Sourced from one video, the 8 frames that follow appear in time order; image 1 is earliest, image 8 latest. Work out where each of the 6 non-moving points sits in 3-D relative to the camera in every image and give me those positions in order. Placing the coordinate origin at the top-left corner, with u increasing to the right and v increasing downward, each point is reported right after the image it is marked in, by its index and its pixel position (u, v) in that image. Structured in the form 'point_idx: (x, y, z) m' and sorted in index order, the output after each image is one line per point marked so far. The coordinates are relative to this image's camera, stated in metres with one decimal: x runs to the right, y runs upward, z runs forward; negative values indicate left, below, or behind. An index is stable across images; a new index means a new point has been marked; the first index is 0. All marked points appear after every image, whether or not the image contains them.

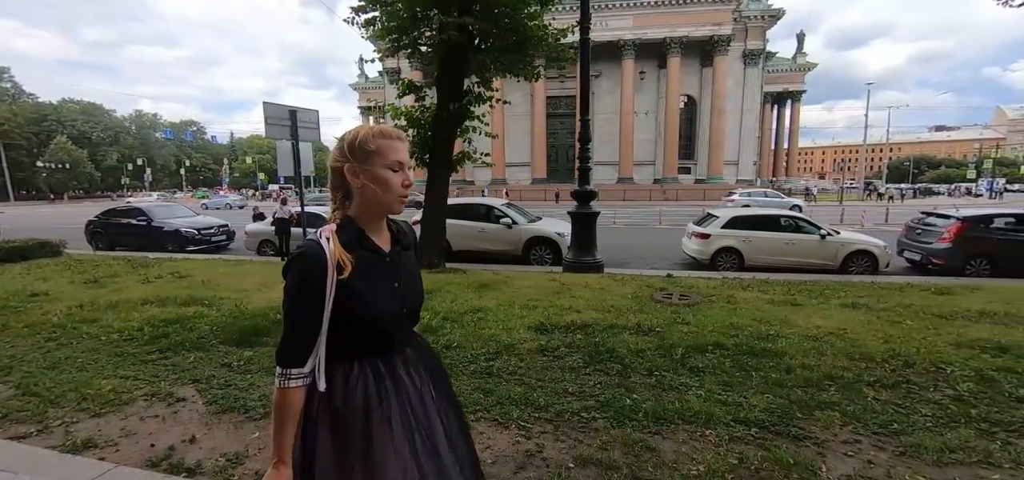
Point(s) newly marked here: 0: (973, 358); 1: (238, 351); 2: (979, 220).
0: (+4.4, -1.1, +4.4) m
1: (-2.9, -1.2, +5.0) m
2: (+9.7, +0.4, +9.6) m
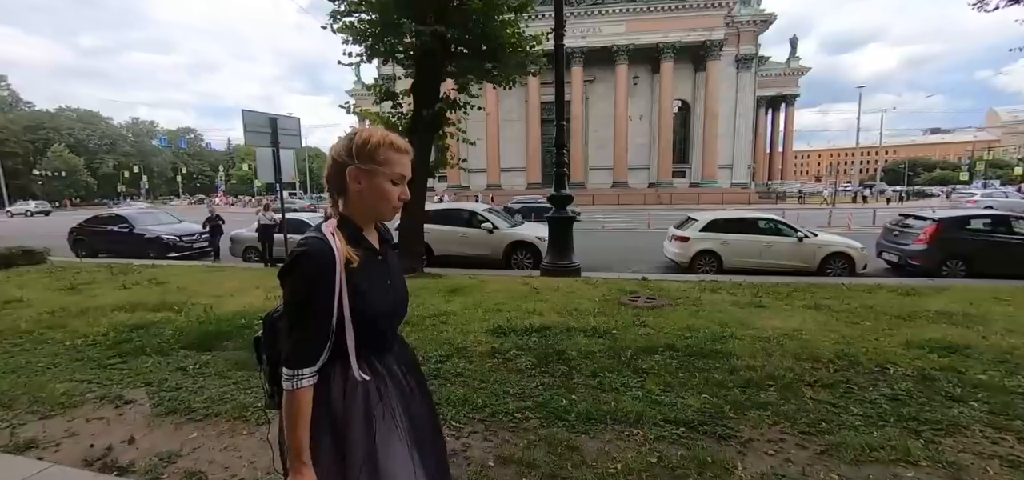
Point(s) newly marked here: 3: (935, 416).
0: (+3.9, -1.1, +4.5) m
1: (-3.4, -1.2, +5.1) m
2: (+9.2, +0.4, +9.6) m
3: (+3.1, -1.3, +3.4) m
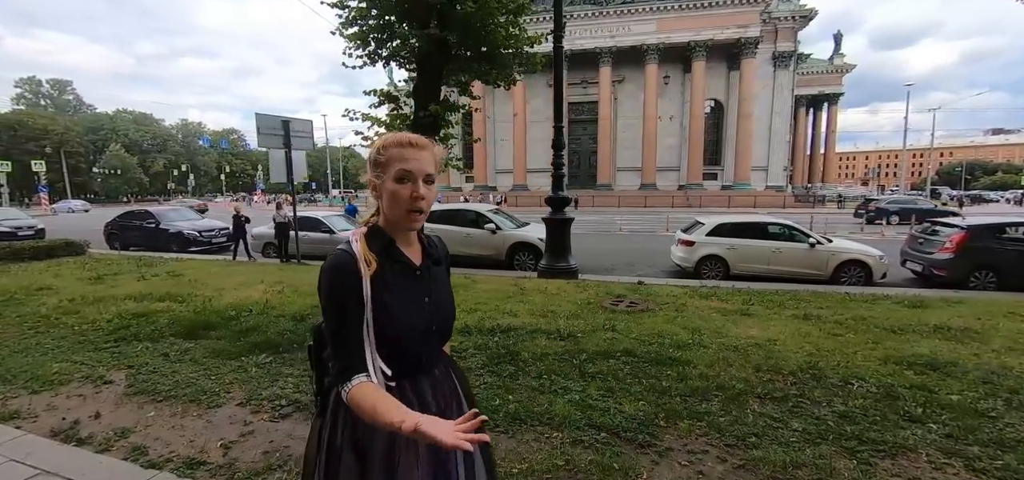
0: (+3.4, -1.2, +4.2) m
1: (-3.8, -1.2, +5.4) m
2: (+9.1, +0.2, +9.0) m
3: (+2.6, -1.4, +3.2) m
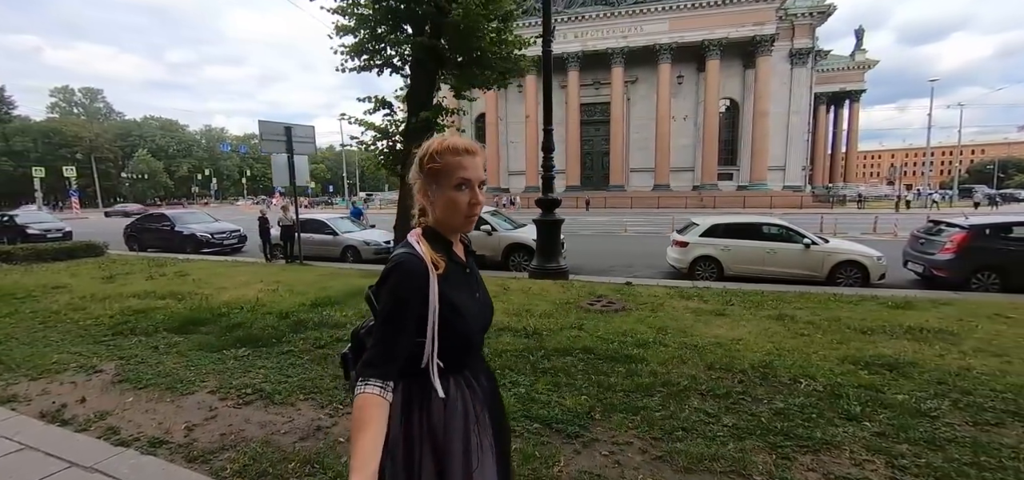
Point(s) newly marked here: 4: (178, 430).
0: (+3.0, -1.2, +4.2) m
1: (-4.2, -1.2, +5.7) m
2: (+8.9, +0.2, +8.7) m
3: (+2.1, -1.4, +3.3) m
4: (-2.6, -1.5, +3.6) m
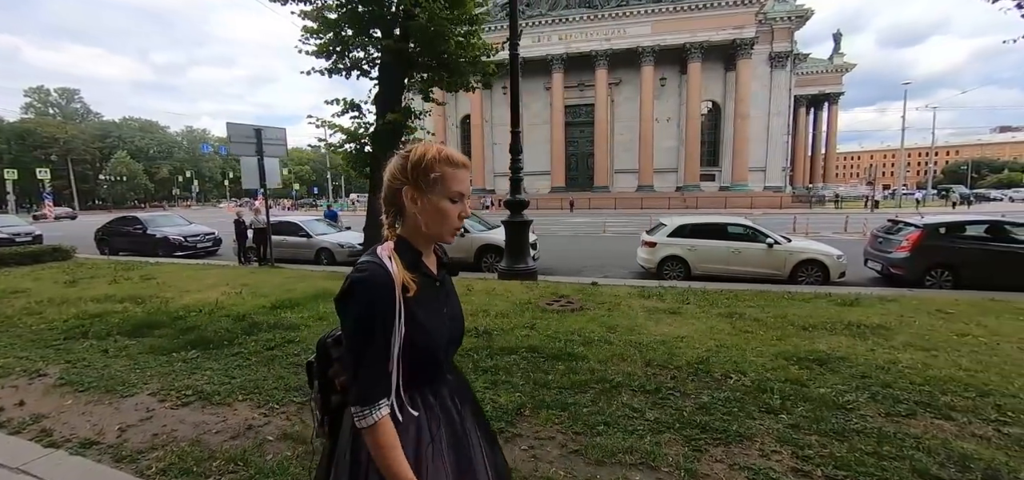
0: (+2.5, -1.2, +4.3) m
1: (-4.7, -1.2, +5.7) m
2: (+8.3, +0.2, +8.9) m
3: (+1.6, -1.4, +3.4) m
4: (-3.1, -1.5, +3.6) m
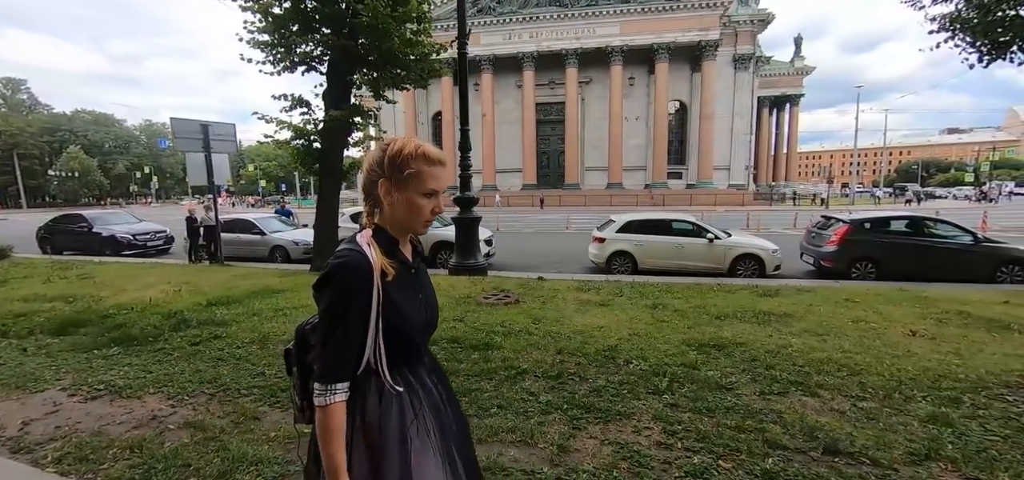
0: (+1.6, -1.1, +4.6) m
1: (-5.6, -1.2, +5.7) m
2: (+7.2, +0.3, +9.5) m
3: (+0.8, -1.3, +3.6) m
4: (-3.9, -1.4, +3.6) m
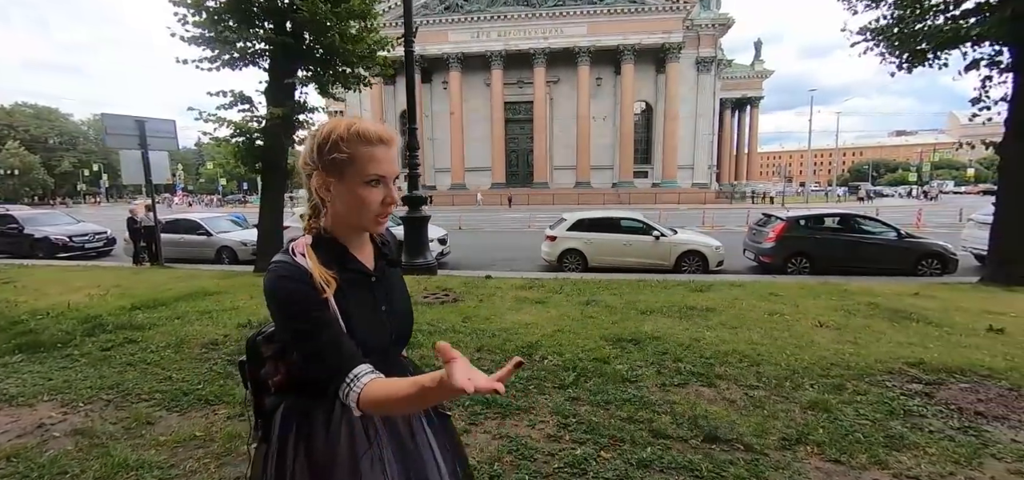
0: (+0.8, -1.1, +4.7) m
1: (-6.5, -1.2, +5.4) m
2: (+6.2, +0.4, +9.8) m
3: (0.0, -1.3, +3.7) m
4: (-4.6, -1.5, +3.5) m
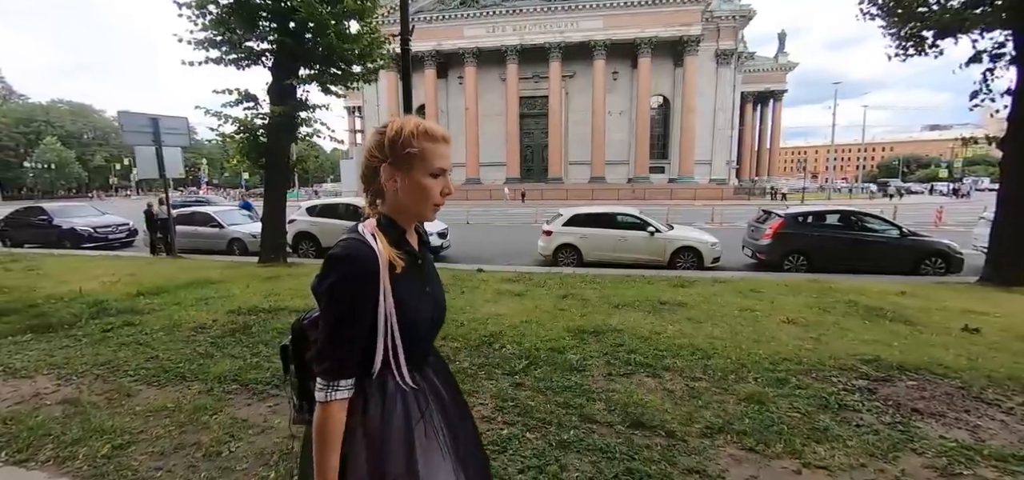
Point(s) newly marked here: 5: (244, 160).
0: (+0.4, -1.0, +4.9) m
1: (-6.8, -1.1, +5.9) m
2: (+6.0, +0.5, +9.7) m
3: (-0.4, -1.2, +3.9) m
4: (-5.1, -1.4, +3.9) m
5: (-5.6, +1.7, +9.8) m
